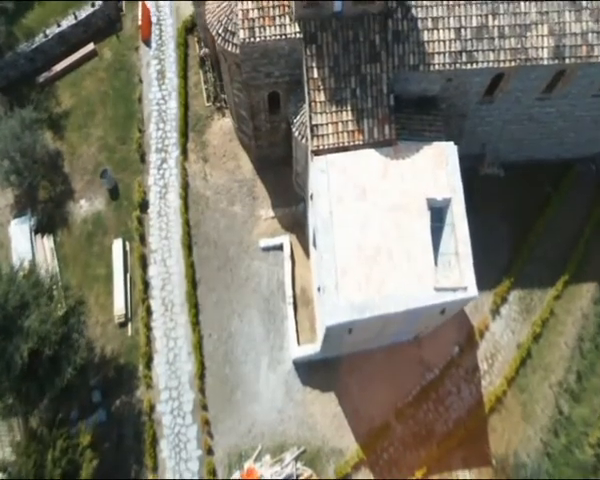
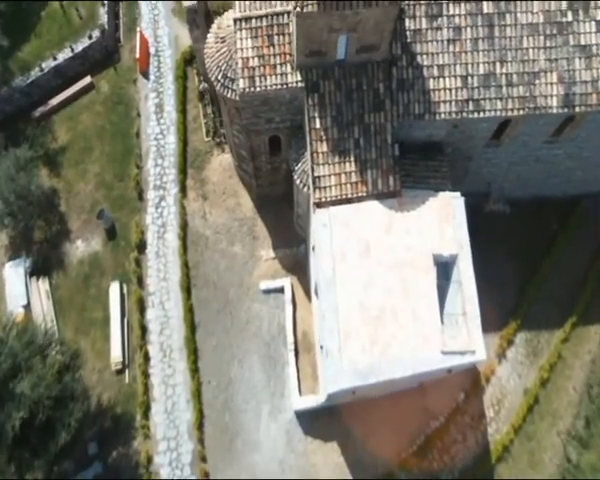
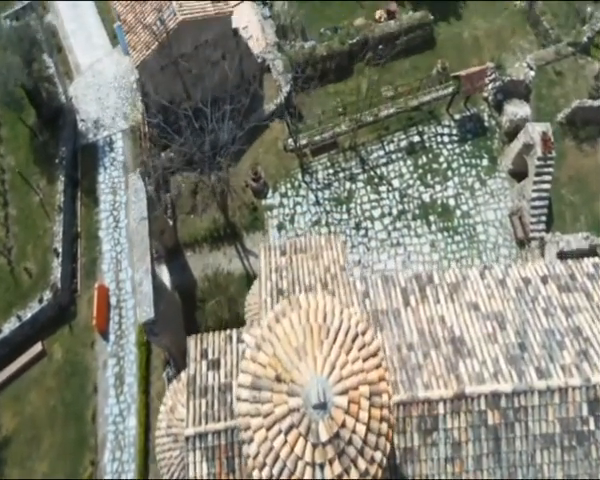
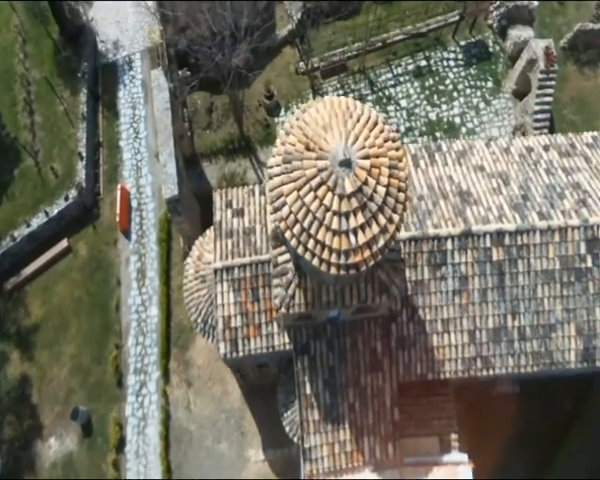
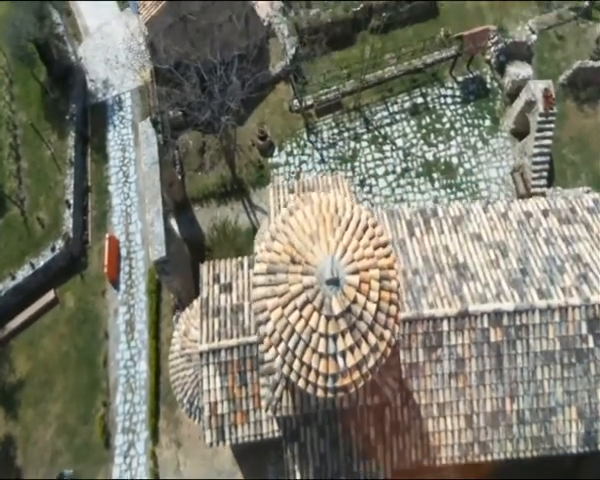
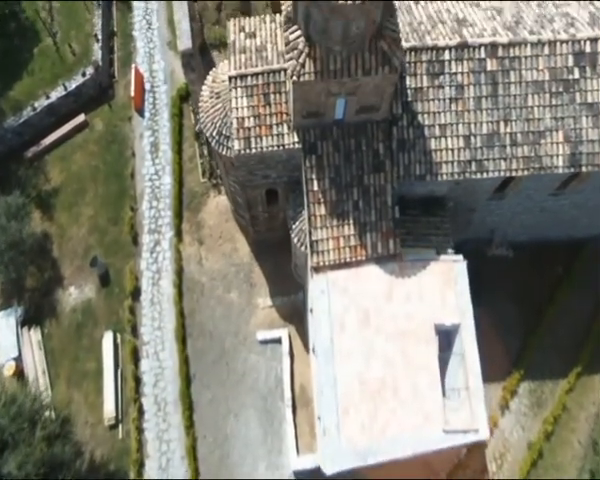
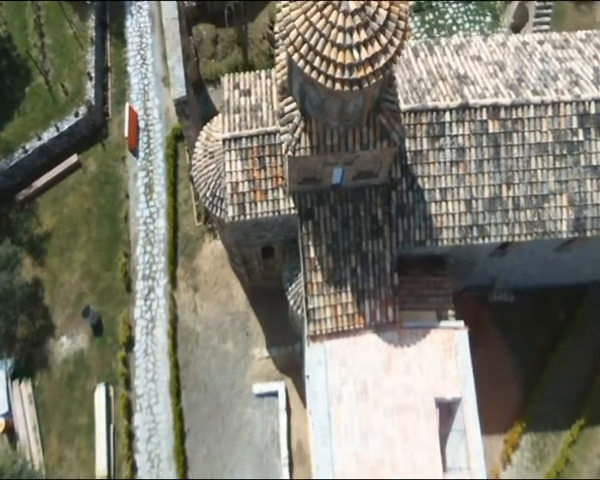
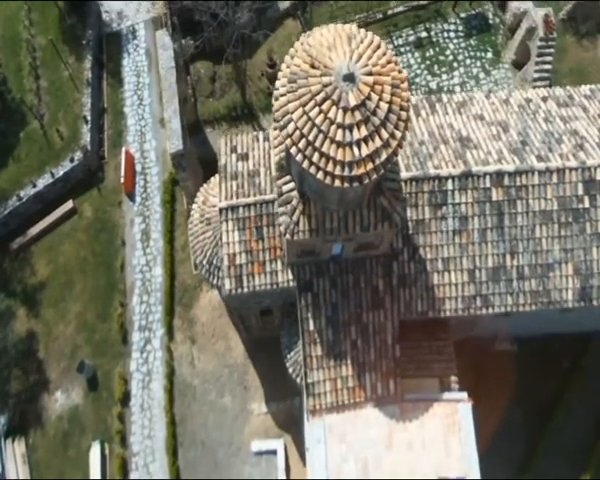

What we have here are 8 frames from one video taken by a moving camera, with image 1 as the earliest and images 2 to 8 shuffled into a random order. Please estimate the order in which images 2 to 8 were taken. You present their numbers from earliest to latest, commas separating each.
2, 6, 7, 8, 4, 5, 3
